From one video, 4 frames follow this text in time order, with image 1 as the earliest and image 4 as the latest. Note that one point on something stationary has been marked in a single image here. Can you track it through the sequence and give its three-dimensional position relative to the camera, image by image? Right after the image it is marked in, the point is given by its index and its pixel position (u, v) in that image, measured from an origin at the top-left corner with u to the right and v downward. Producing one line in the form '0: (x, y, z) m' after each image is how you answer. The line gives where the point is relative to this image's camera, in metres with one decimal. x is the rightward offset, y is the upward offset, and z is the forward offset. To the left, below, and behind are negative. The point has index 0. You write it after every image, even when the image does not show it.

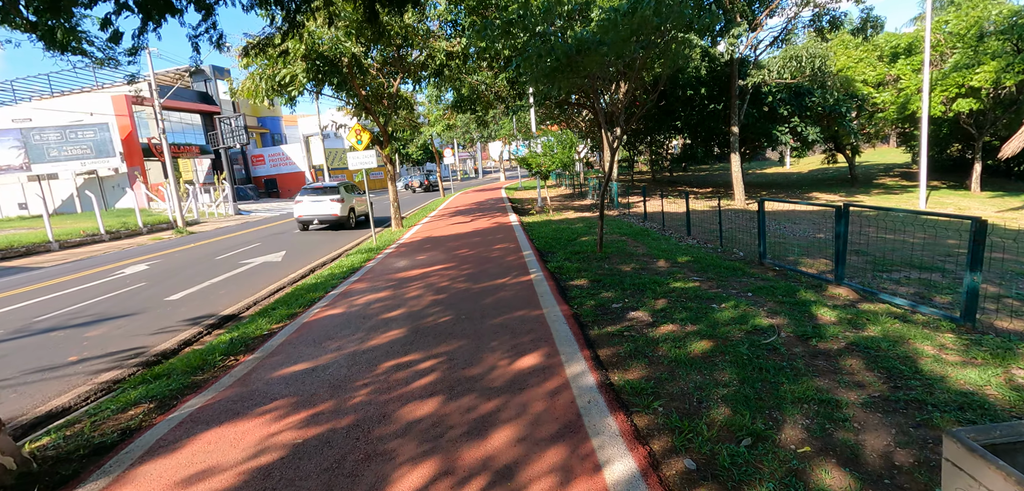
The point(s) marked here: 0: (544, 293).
0: (+0.4, -0.6, +6.0) m
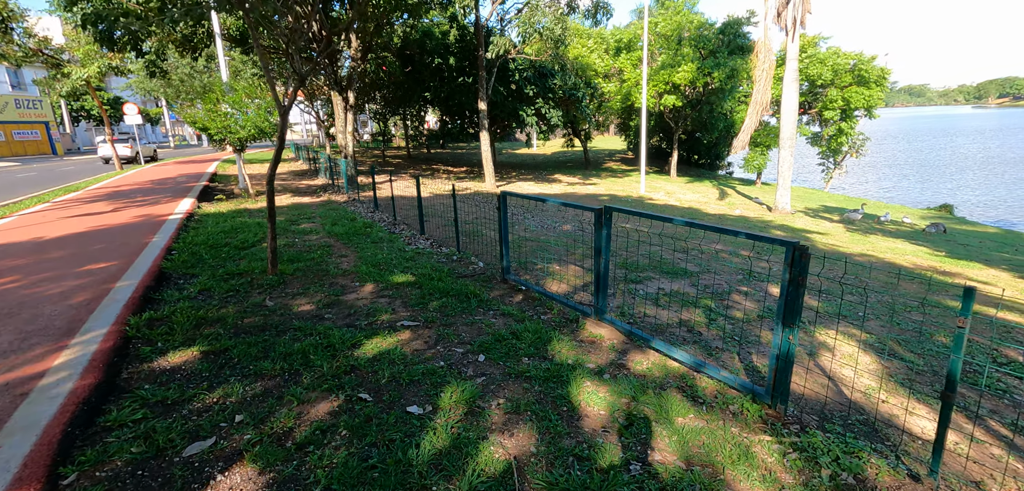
0: (-2.6, -1.0, +2.5) m
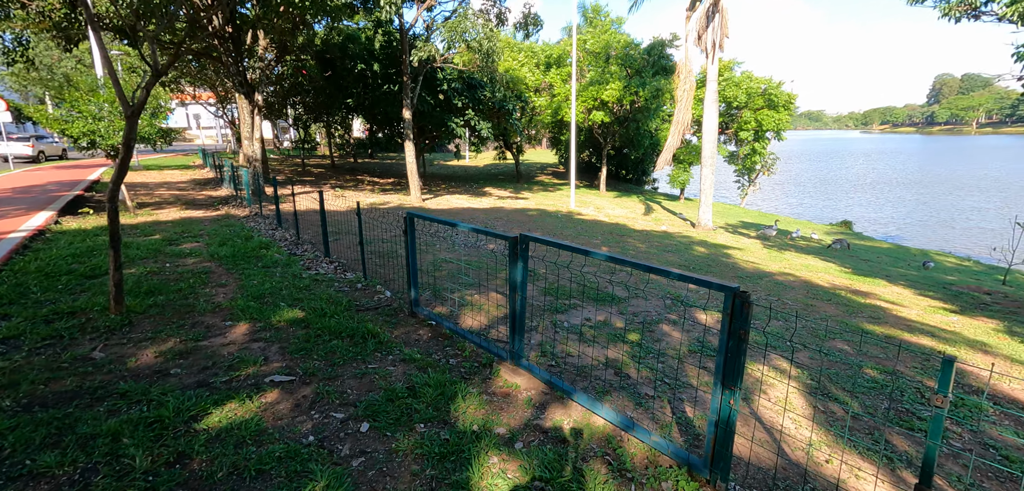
0: (-3.1, -1.2, +1.4) m
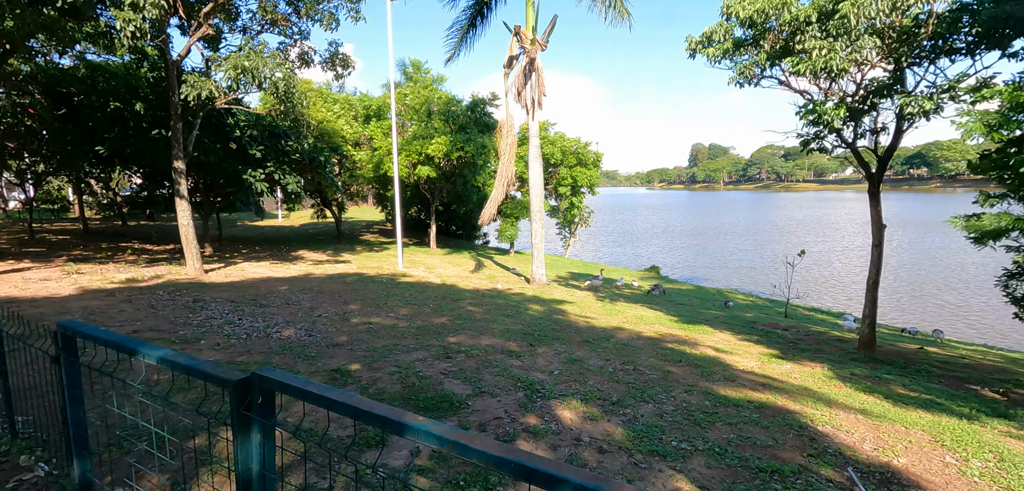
0: (-3.1, -1.6, -1.4) m
